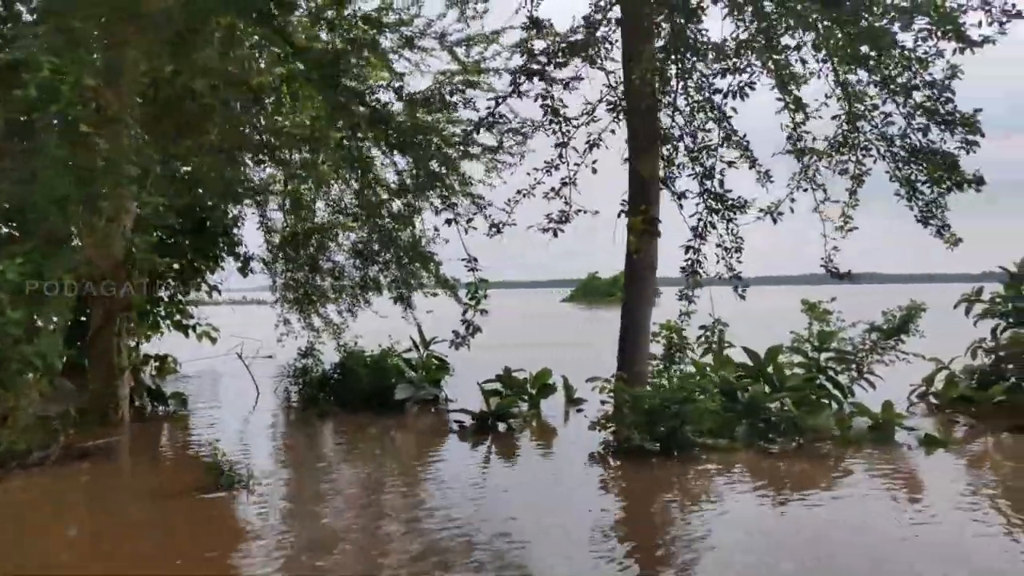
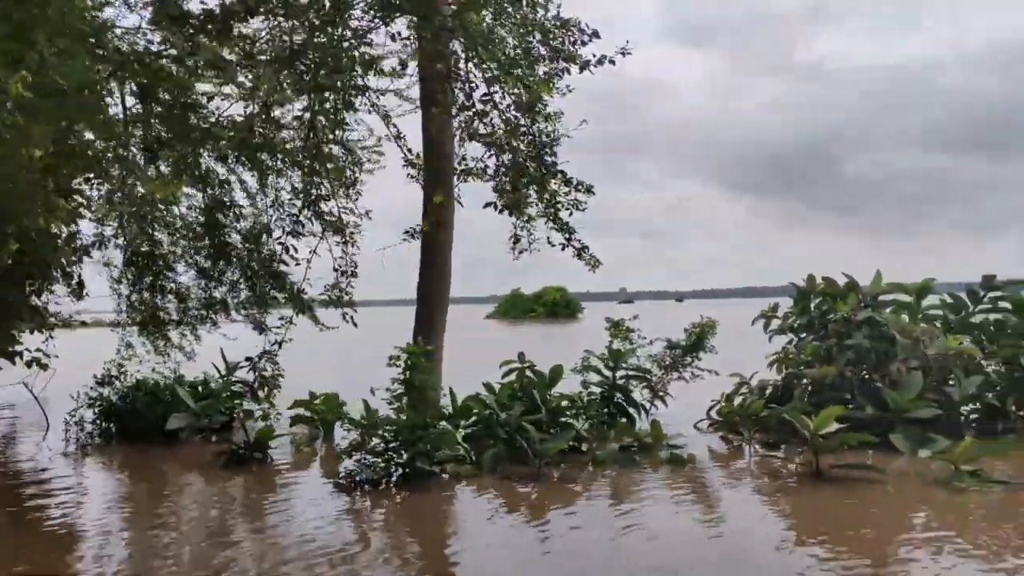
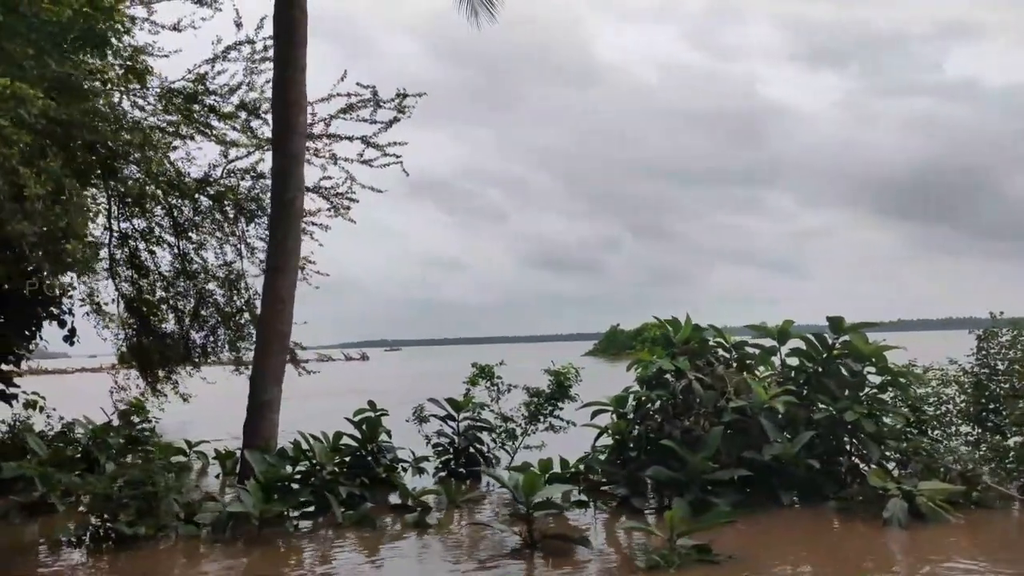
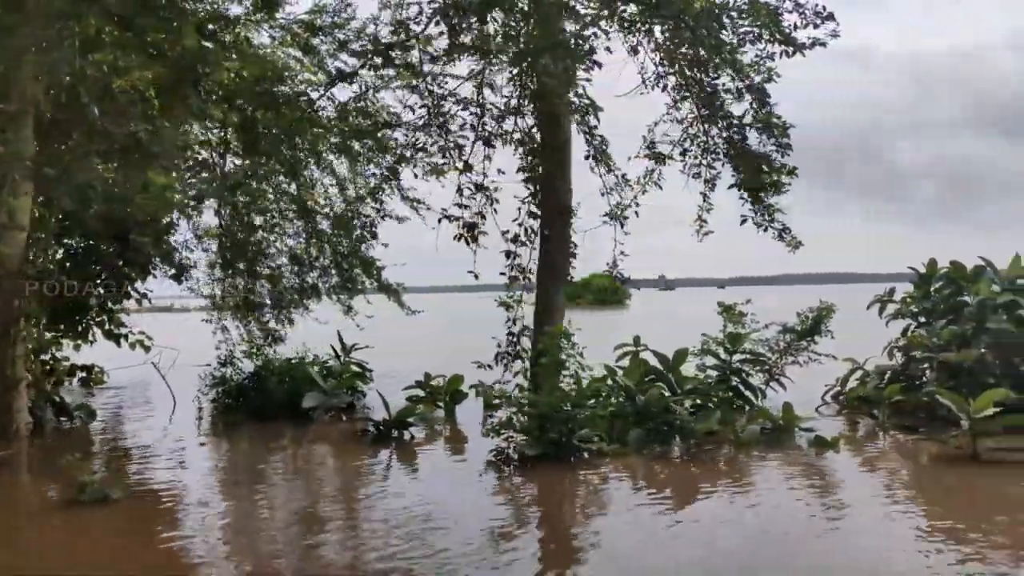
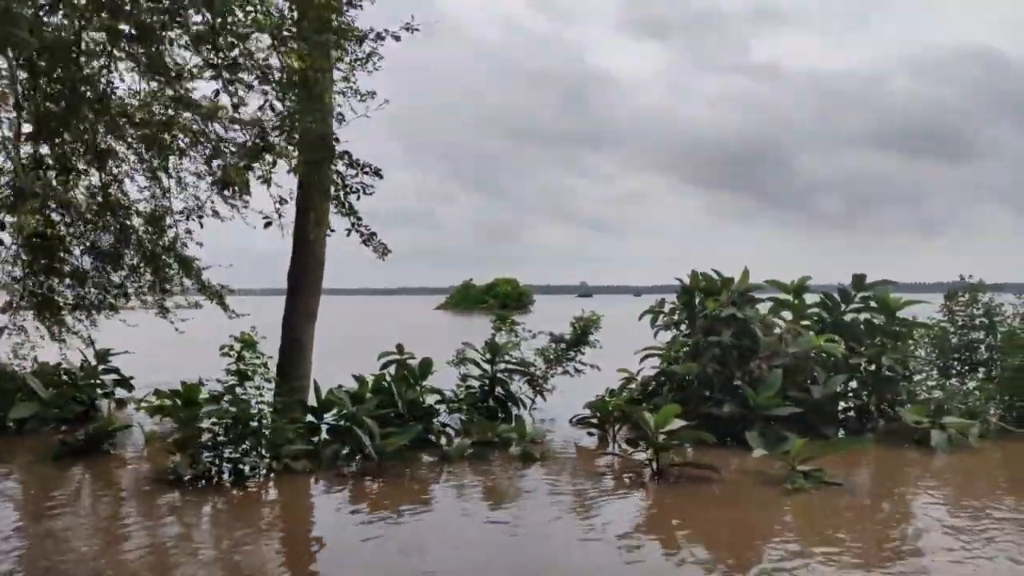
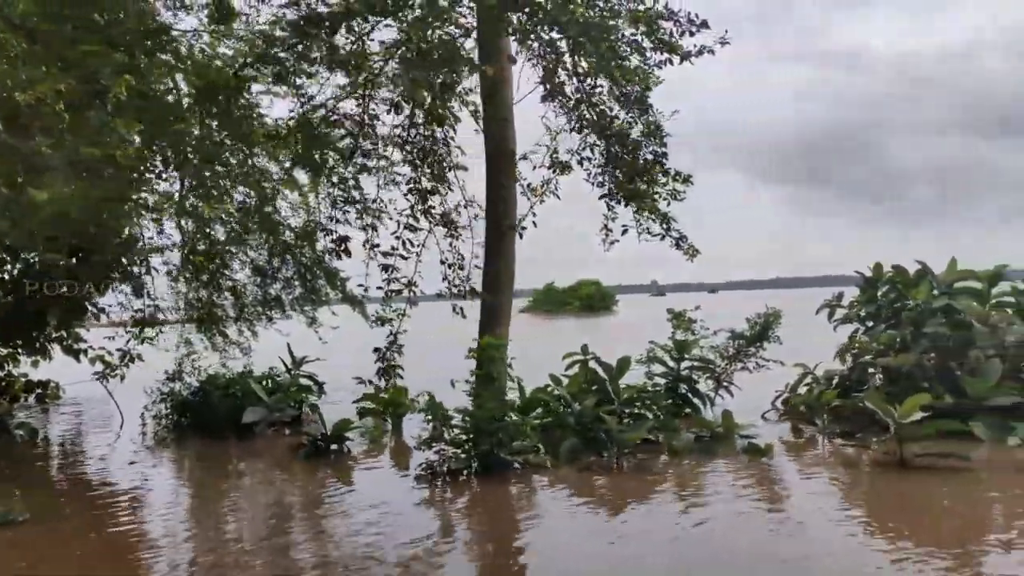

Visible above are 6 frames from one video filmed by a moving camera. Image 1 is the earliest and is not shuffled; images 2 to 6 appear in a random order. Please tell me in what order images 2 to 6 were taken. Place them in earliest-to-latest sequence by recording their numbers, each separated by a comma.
4, 6, 2, 5, 3
